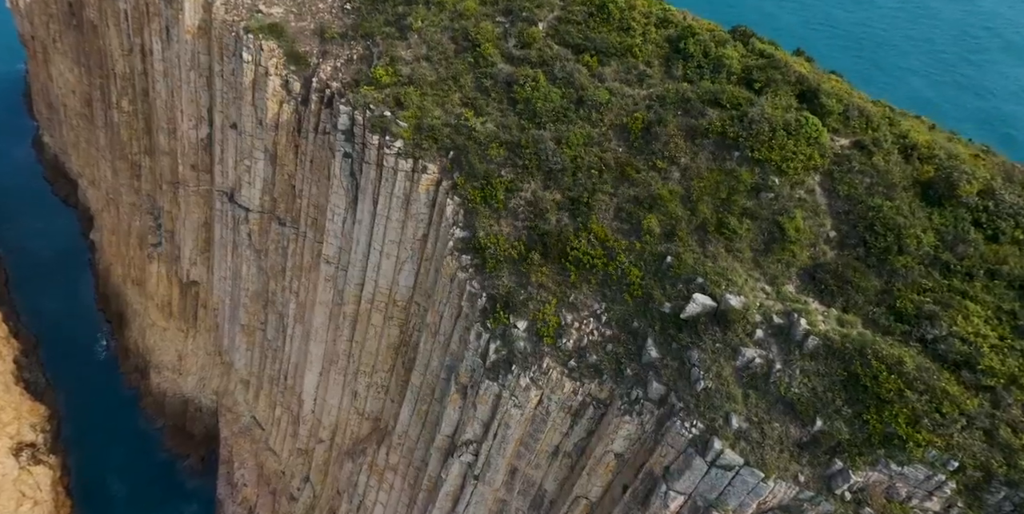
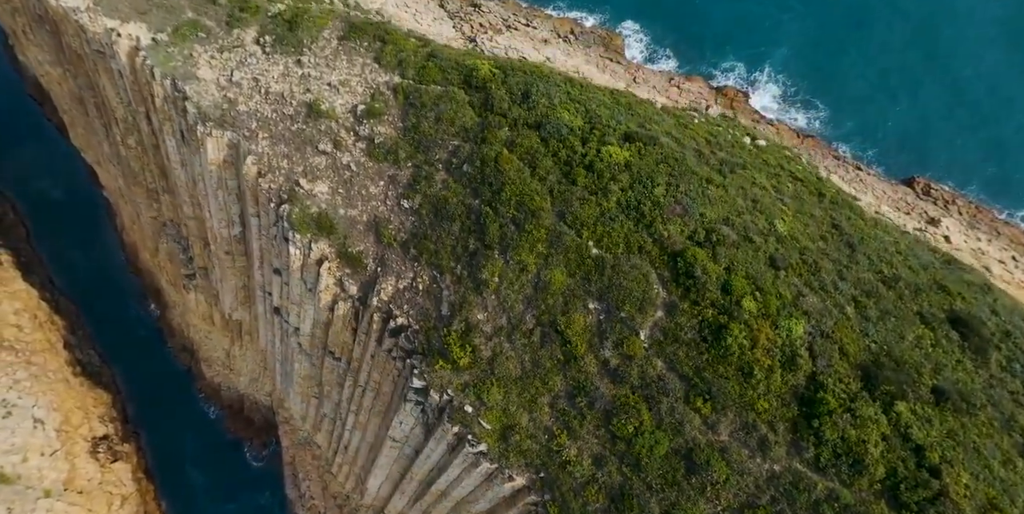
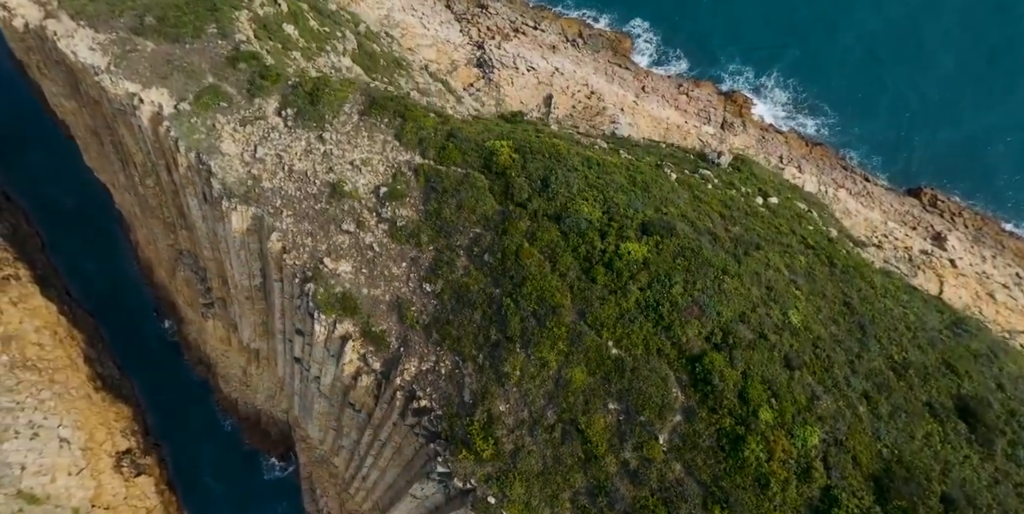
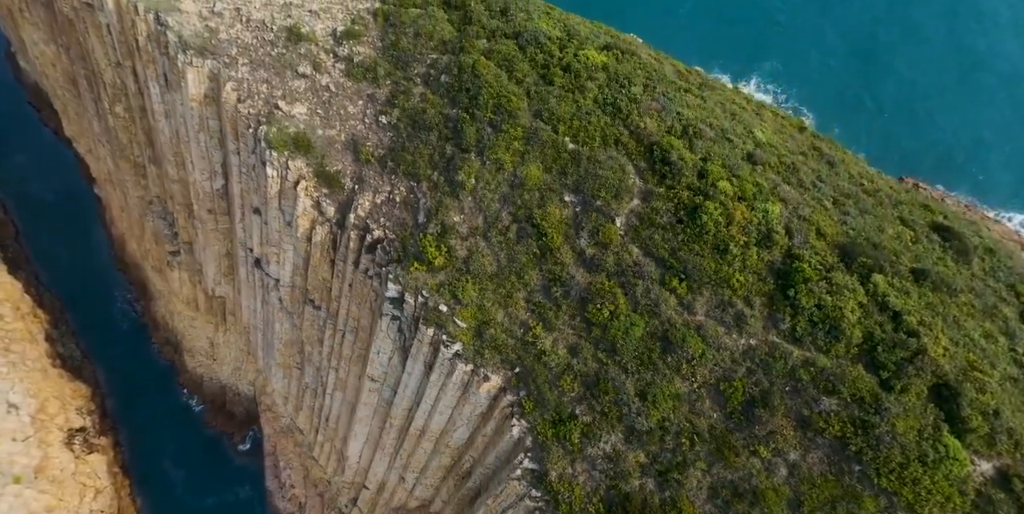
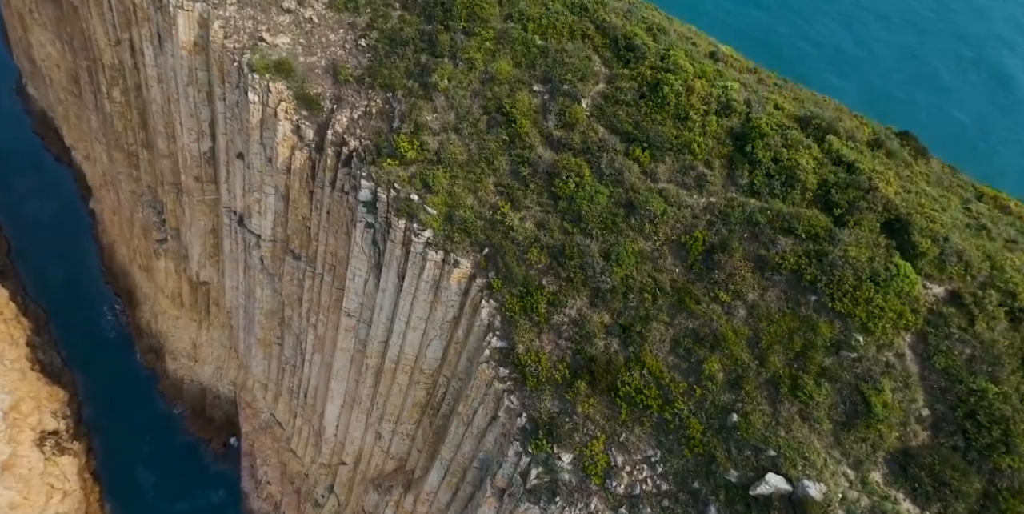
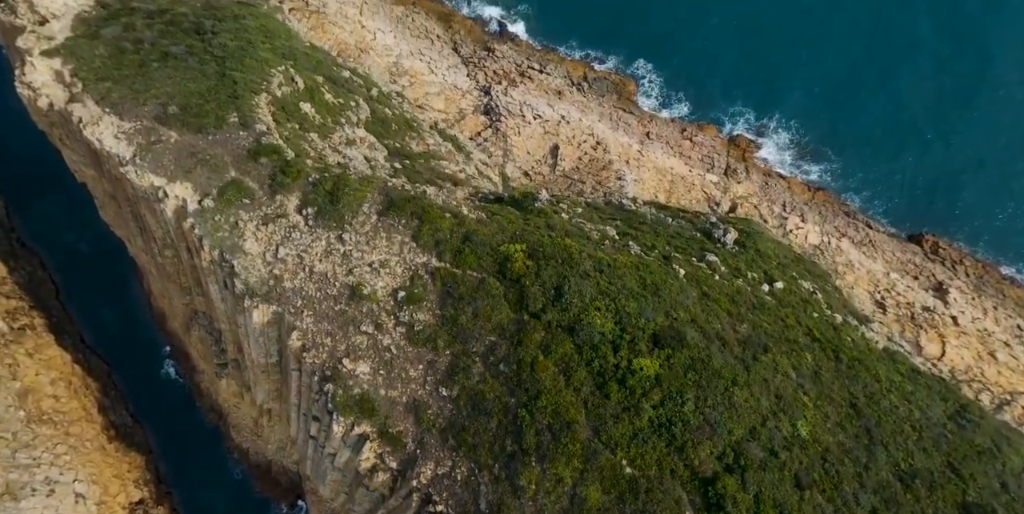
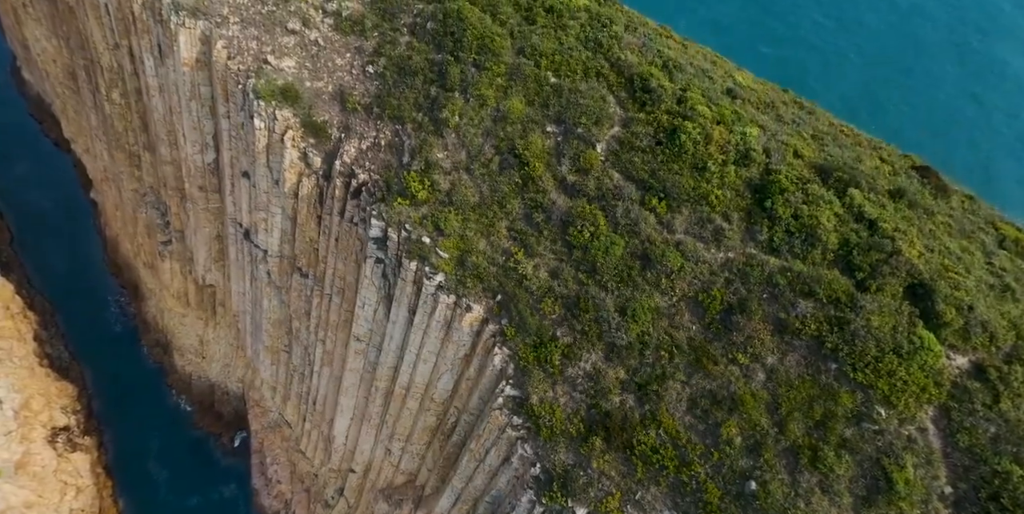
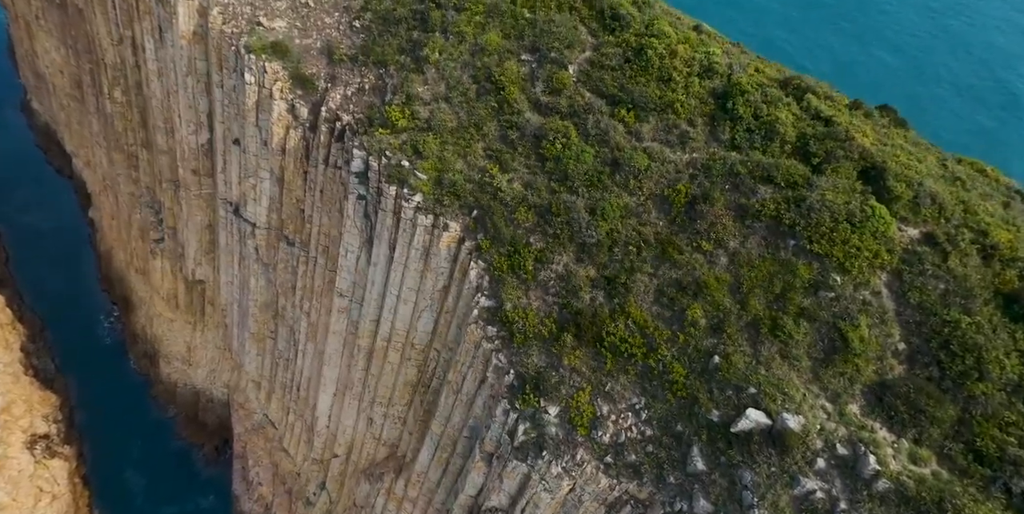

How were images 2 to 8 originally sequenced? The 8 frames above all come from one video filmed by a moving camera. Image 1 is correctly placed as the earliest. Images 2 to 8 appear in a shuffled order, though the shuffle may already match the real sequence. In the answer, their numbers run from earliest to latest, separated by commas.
8, 5, 7, 4, 2, 3, 6
